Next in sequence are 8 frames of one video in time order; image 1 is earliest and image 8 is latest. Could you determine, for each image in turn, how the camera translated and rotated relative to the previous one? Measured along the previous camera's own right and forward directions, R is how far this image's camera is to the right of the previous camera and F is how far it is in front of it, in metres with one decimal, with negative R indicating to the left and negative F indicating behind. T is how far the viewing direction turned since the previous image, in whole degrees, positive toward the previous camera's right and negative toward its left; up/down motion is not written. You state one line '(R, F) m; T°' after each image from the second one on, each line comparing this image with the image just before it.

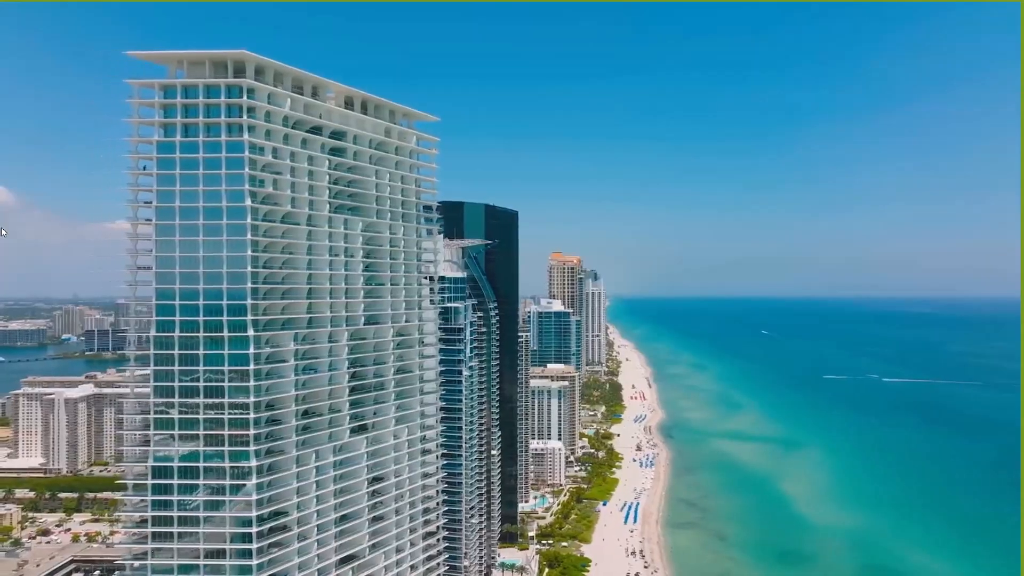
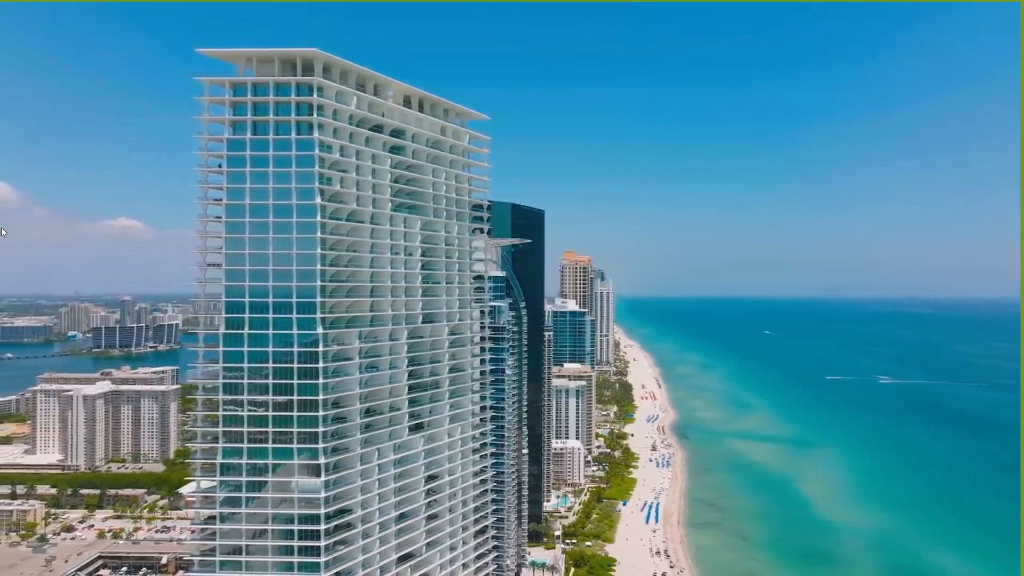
(-1.7, 0.0) m; 0°
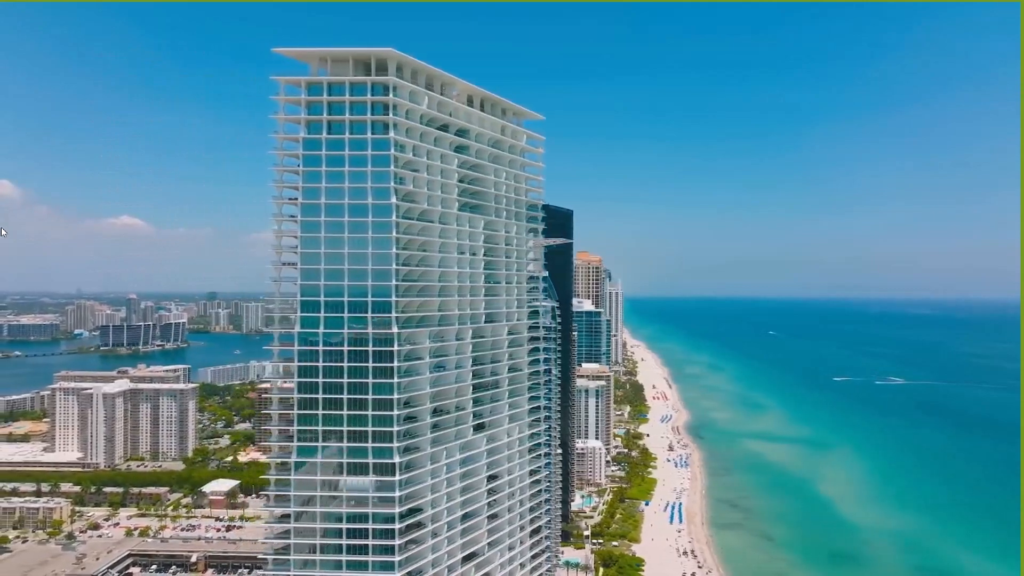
(-1.8, 0.0) m; 0°
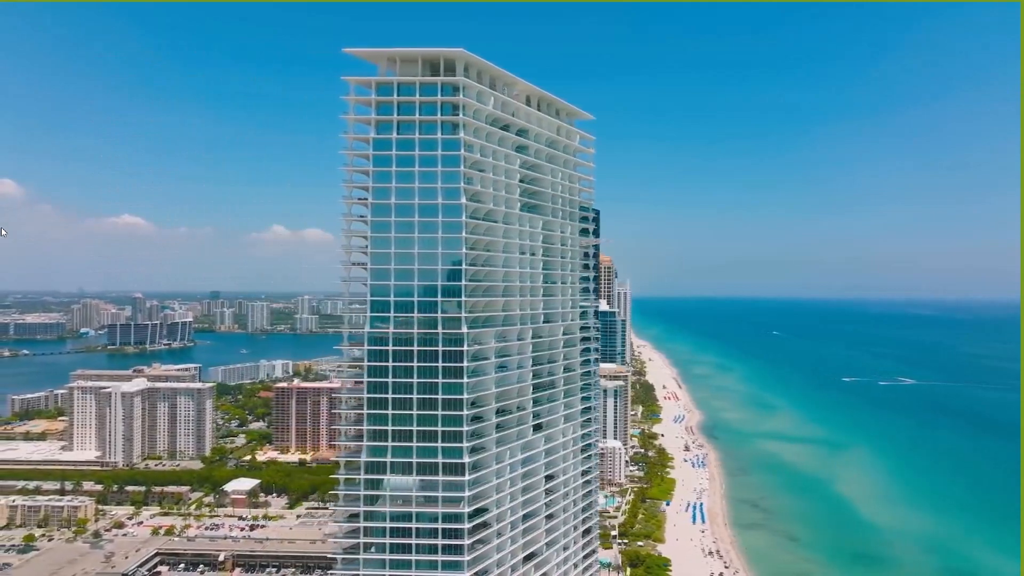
(-1.7, 0.0) m; 0°
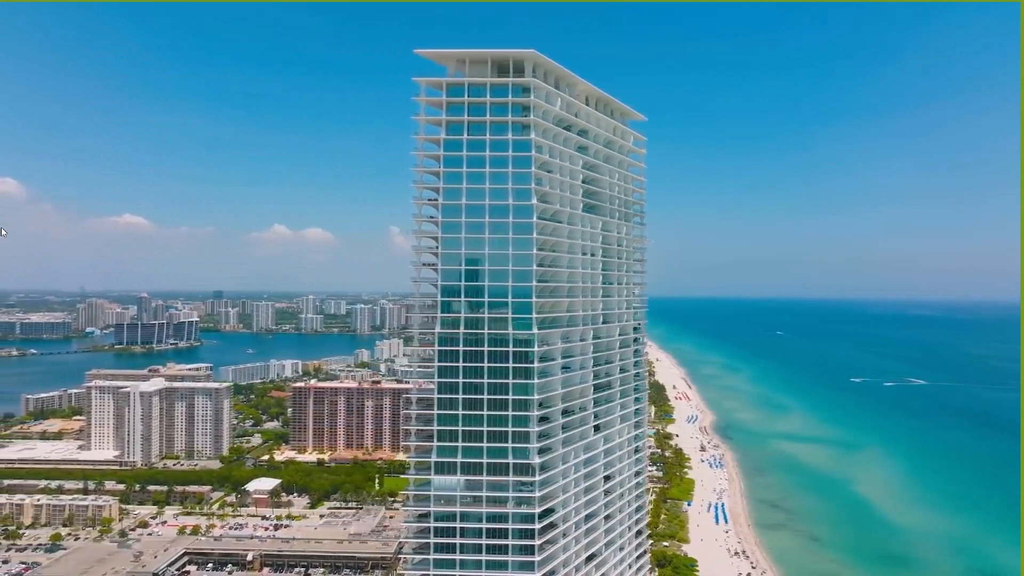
(-1.7, 0.0) m; 0°
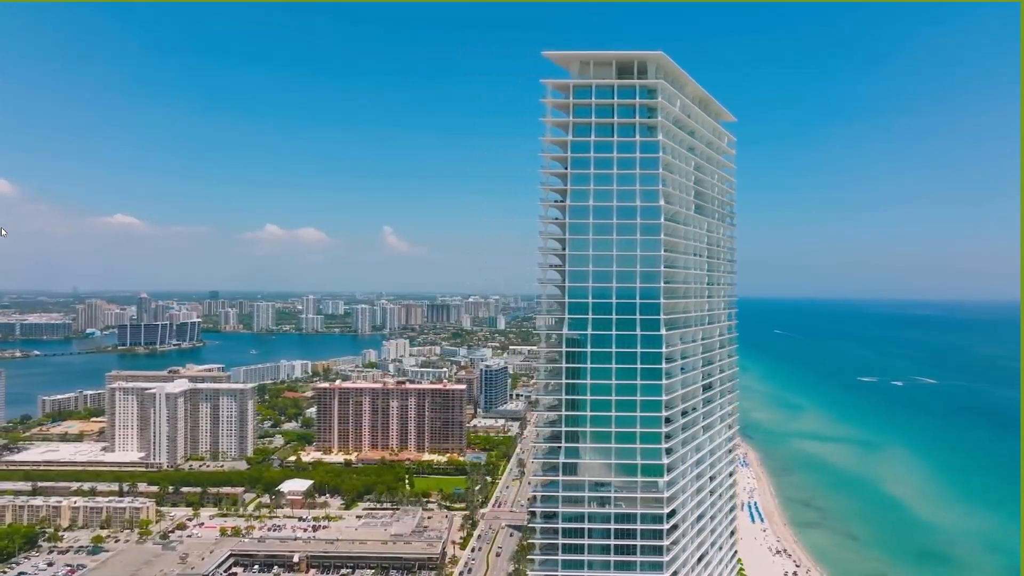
(-3.4, 0.0) m; 0°
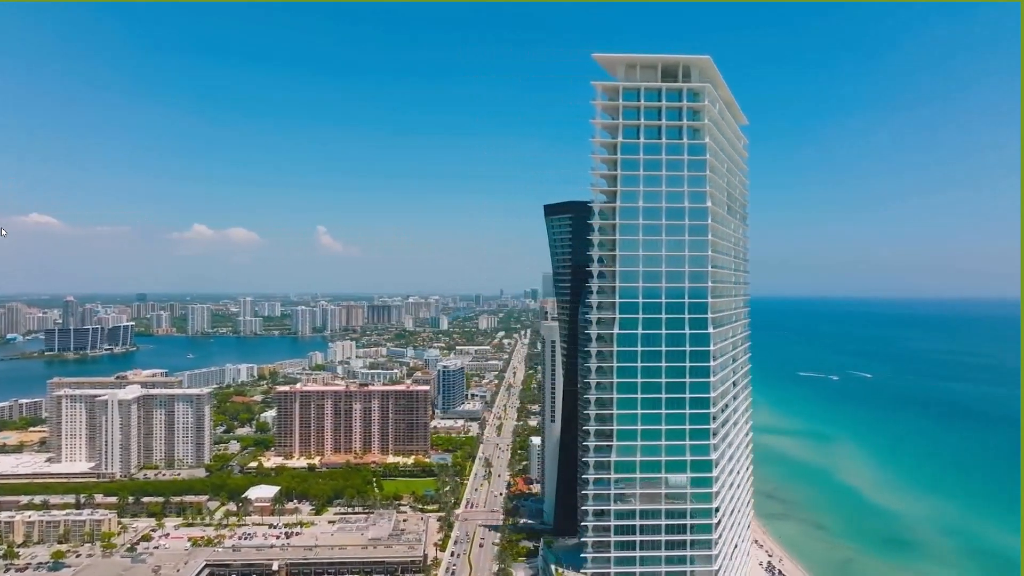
(-2.8, 0.0) m; +5°
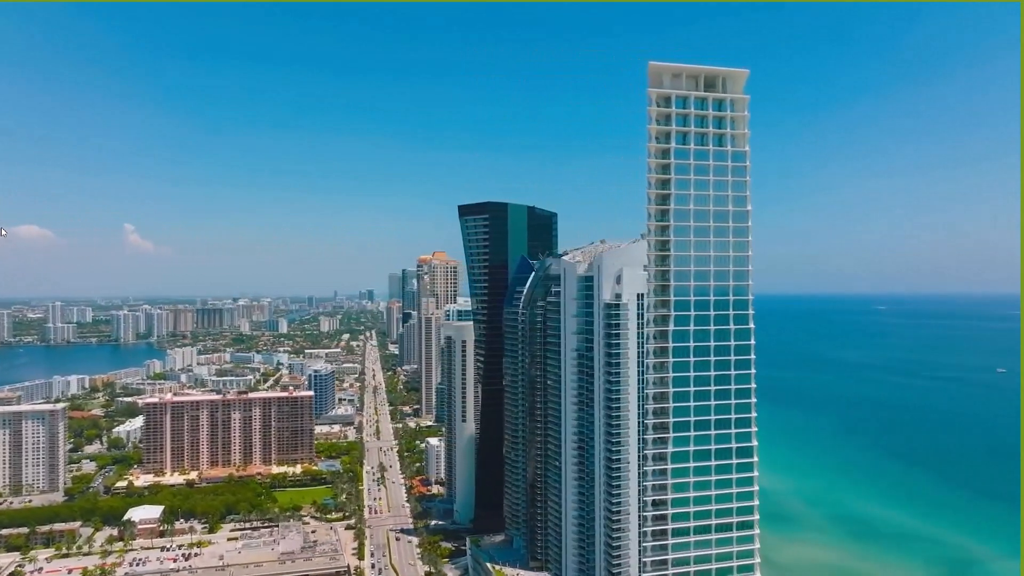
(-5.4, -0.1) m; +13°
